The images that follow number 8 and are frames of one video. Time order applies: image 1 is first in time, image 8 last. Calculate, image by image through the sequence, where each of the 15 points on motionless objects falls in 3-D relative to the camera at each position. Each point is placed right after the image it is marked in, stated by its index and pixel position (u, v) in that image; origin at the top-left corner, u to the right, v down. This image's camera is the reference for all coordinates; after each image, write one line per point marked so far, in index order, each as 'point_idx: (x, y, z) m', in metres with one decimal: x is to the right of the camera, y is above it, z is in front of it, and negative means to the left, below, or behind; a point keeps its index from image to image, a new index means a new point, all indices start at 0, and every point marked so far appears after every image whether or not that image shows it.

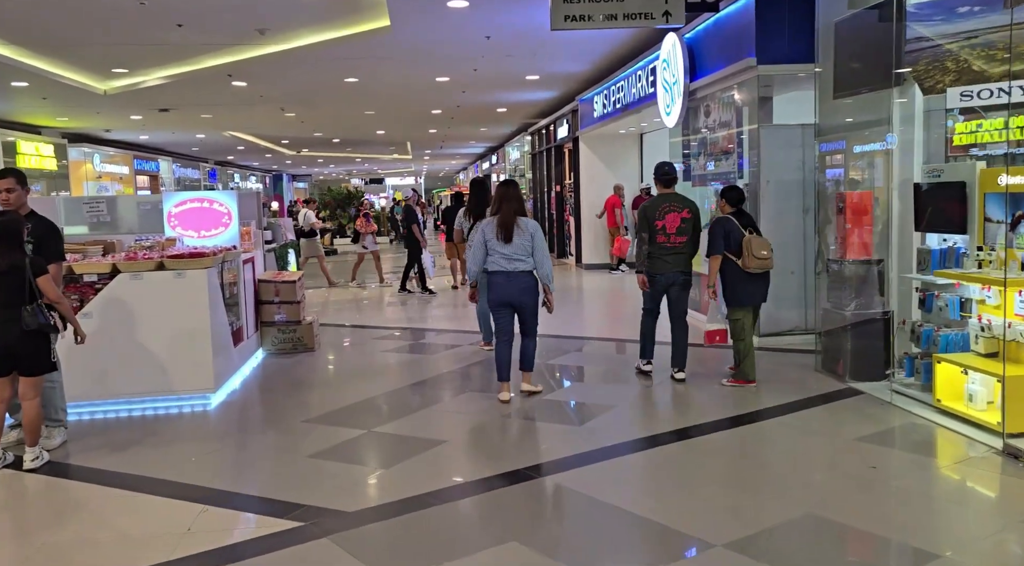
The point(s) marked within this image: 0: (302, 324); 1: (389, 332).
0: (-1.8, -0.3, +6.6) m
1: (-1.2, -0.5, +7.7) m
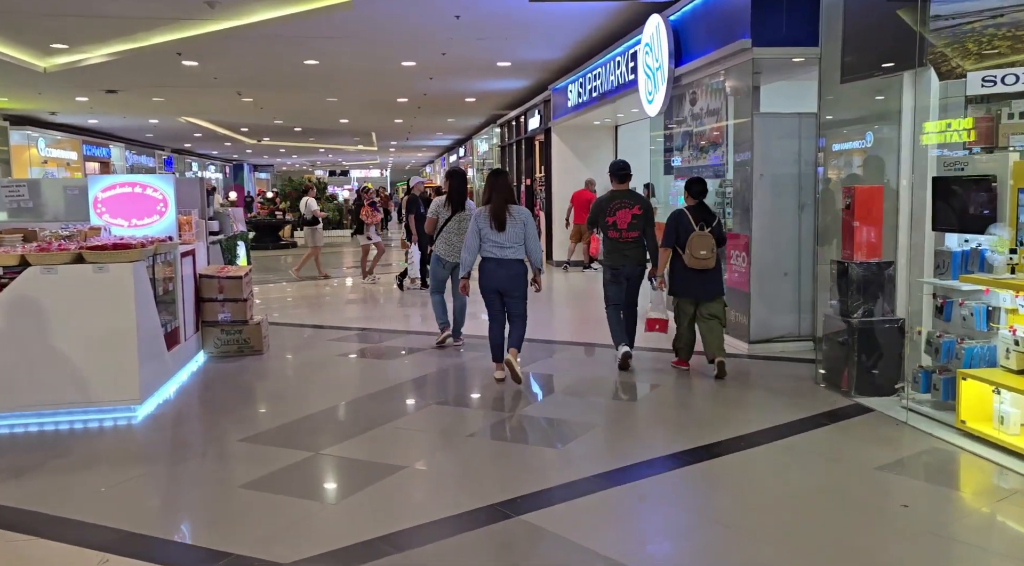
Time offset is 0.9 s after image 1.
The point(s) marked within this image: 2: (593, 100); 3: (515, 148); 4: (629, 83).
0: (-2.0, -0.3, +6.0) m
1: (-1.5, -0.5, +7.1) m
2: (+1.0, +2.2, +9.3) m
3: (+0.1, +2.7, +15.3) m
4: (+1.2, +2.0, +7.7) m
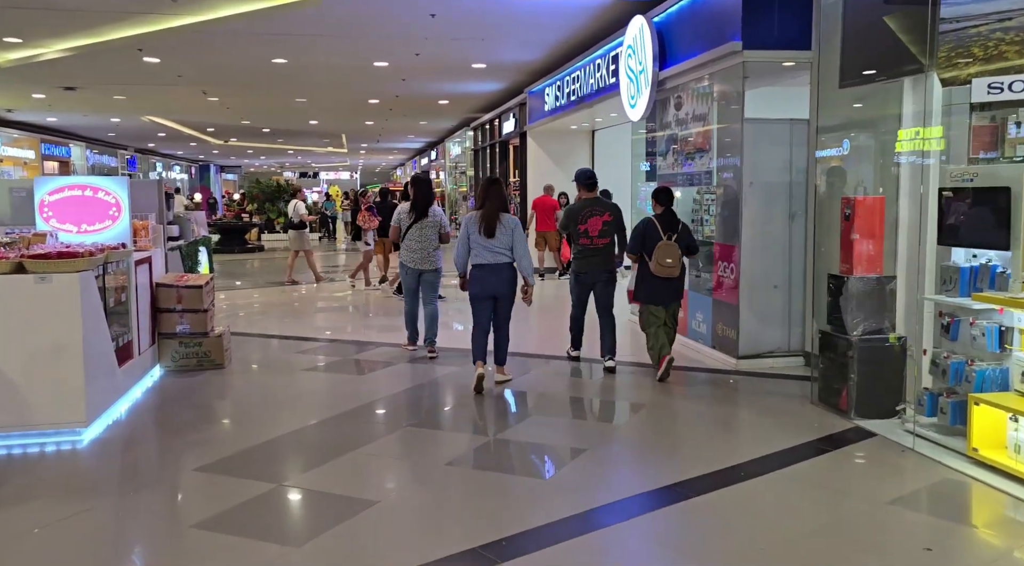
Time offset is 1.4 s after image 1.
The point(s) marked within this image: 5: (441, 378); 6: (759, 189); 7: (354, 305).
0: (-2.2, -0.4, +5.6) m
1: (-1.7, -0.5, +6.8) m
2: (+0.7, +2.1, +9.0) m
3: (-0.4, +2.5, +15.0) m
4: (+0.9, +1.9, +7.5) m
5: (-0.5, -0.7, +5.5) m
6: (+1.7, +0.6, +5.3) m
7: (-1.9, -0.2, +9.4) m
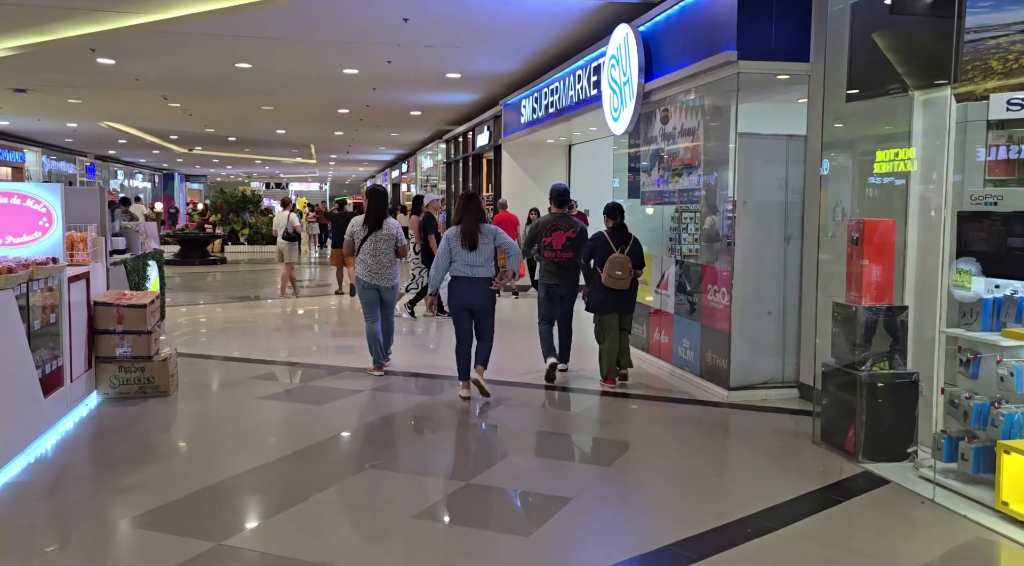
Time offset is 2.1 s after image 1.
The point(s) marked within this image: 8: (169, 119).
0: (-2.3, -0.5, +5.1) m
1: (-1.9, -0.7, +6.3) m
2: (+0.4, +1.9, +8.7) m
3: (-0.9, +2.2, +14.7) m
4: (+0.7, +1.7, +7.2) m
5: (-0.7, -0.8, +5.0) m
6: (+1.5, +0.5, +4.9) m
7: (-2.2, -0.4, +8.9) m
8: (-6.8, +3.3, +15.4) m
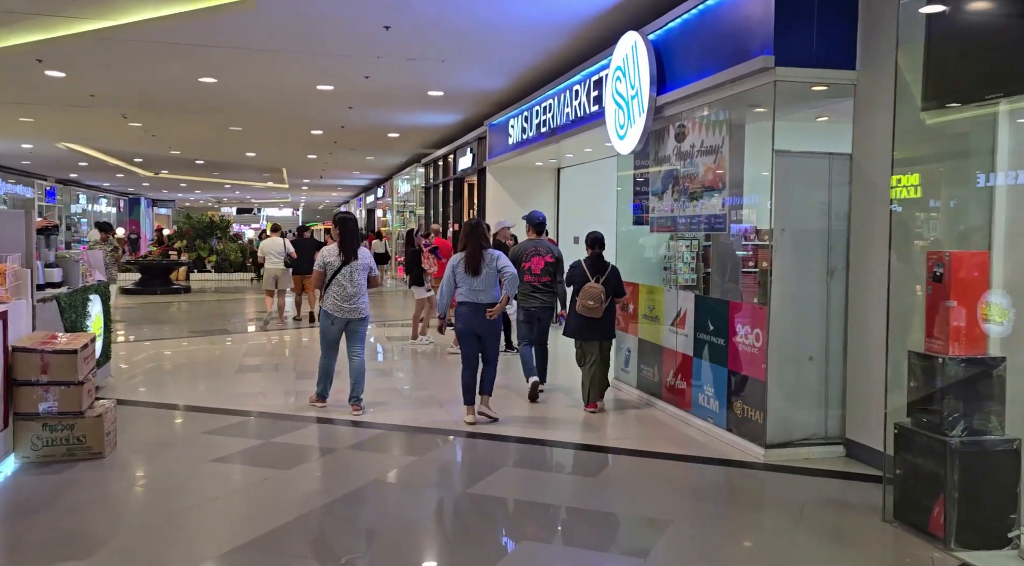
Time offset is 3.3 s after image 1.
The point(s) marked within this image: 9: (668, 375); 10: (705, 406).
0: (-2.3, -0.7, +4.3) m
1: (-2.0, -0.9, +5.5) m
2: (+0.3, +1.5, +8.0) m
3: (-1.3, +1.7, +14.0) m
4: (+0.7, +1.4, +6.5) m
5: (-0.7, -1.0, +4.3) m
6: (+1.5, +0.2, +4.3) m
7: (-2.4, -0.8, +8.1) m
8: (-7.1, +2.7, +14.6) m
9: (+1.1, -0.6, +5.4) m
10: (+1.2, -0.8, +4.9) m
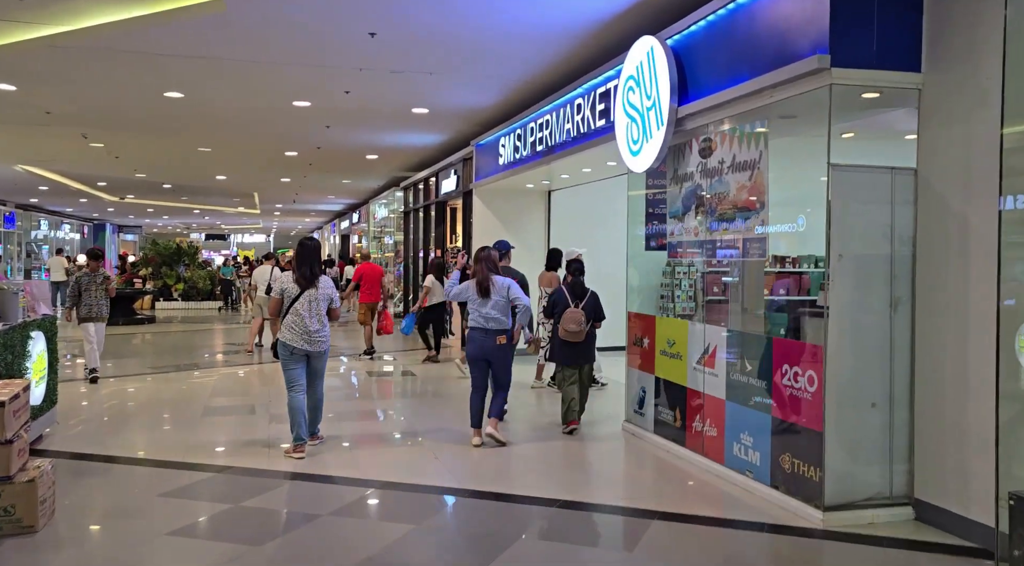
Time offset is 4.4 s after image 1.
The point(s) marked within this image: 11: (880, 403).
0: (-2.3, -0.9, +3.6) m
1: (-1.9, -1.2, +4.7) m
2: (+0.2, +1.2, +7.5) m
3: (-1.5, +1.2, +13.3) m
4: (+0.6, +1.2, +5.9) m
5: (-0.6, -1.2, +3.6) m
6: (+1.6, +0.1, +3.7) m
7: (-2.4, -1.1, +7.4) m
8: (-7.4, +2.1, +13.8) m
9: (+1.1, -0.8, +4.8) m
10: (+1.3, -1.0, +4.3) m
11: (+1.7, -0.6, +3.7) m
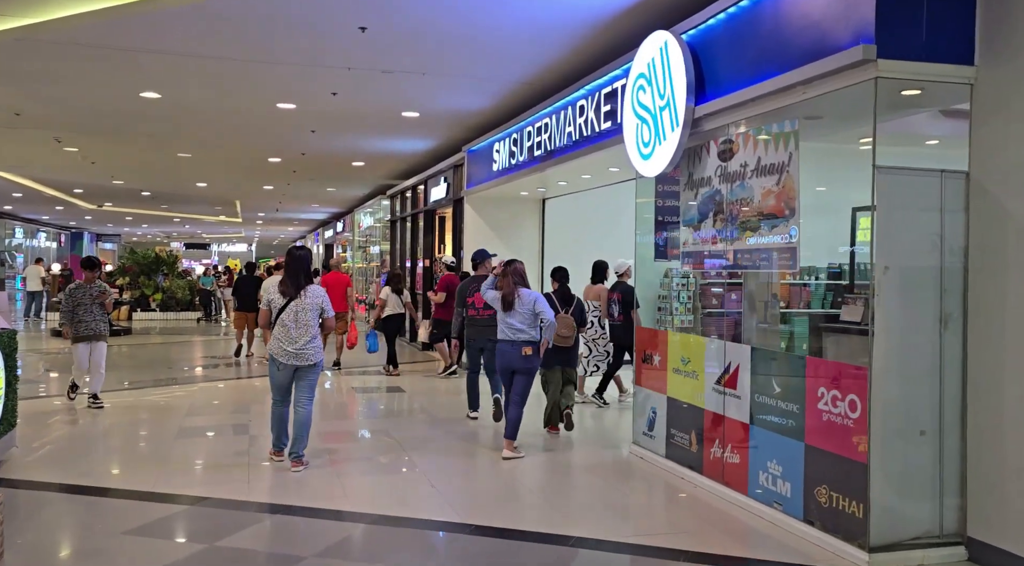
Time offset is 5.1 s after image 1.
0: (-2.2, -1.0, +3.1) m
1: (-1.9, -1.2, +4.3) m
2: (+0.2, +1.1, +7.1) m
3: (-1.7, +1.0, +12.9) m
4: (+0.6, +1.1, +5.6) m
5: (-0.5, -1.3, +3.2) m
6: (+1.6, 0.0, +3.3) m
7: (-2.5, -1.2, +6.9) m
8: (-7.6, +2.0, +13.3) m
9: (+1.1, -0.9, +4.4) m
10: (+1.3, -1.0, +3.9) m
11: (+1.8, -0.6, +3.4) m
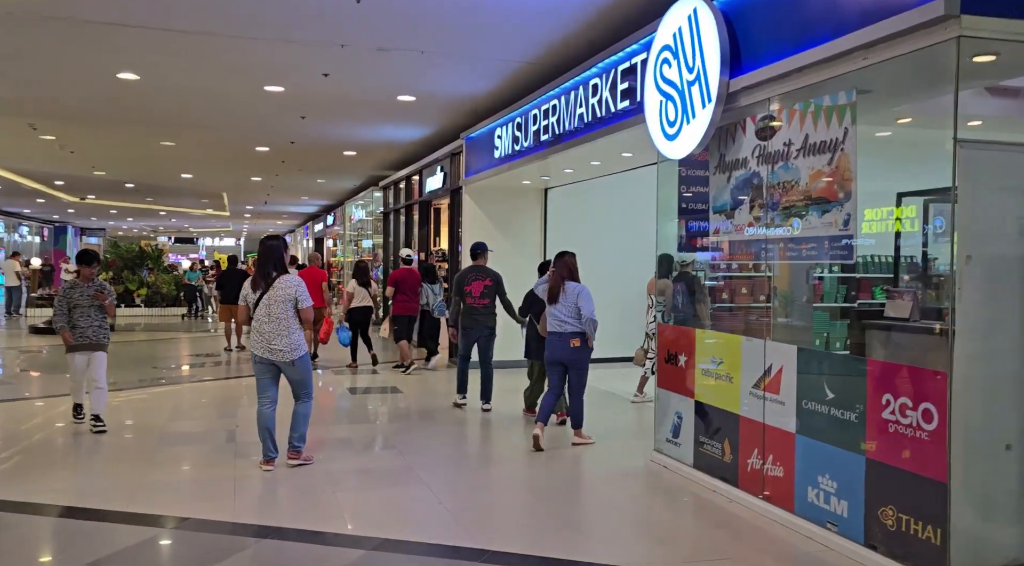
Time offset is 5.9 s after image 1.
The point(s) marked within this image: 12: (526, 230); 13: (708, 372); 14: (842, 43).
0: (-2.1, -0.9, +2.7) m
1: (-1.8, -1.2, +3.8) m
2: (+0.2, +1.2, +6.6) m
3: (-1.7, +1.1, +12.5) m
4: (+0.7, +1.1, +5.1) m
5: (-0.5, -1.2, +2.7) m
6: (+1.7, +0.1, +2.9) m
7: (-2.4, -1.2, +6.5) m
8: (-7.6, +2.1, +12.7) m
9: (+1.2, -0.9, +4.0) m
10: (+1.4, -1.0, +3.5) m
11: (+1.9, -0.6, +3.0) m
12: (+0.2, +0.6, +8.8) m
13: (+1.1, -0.5, +4.3) m
14: (+1.4, +1.0, +3.2) m
